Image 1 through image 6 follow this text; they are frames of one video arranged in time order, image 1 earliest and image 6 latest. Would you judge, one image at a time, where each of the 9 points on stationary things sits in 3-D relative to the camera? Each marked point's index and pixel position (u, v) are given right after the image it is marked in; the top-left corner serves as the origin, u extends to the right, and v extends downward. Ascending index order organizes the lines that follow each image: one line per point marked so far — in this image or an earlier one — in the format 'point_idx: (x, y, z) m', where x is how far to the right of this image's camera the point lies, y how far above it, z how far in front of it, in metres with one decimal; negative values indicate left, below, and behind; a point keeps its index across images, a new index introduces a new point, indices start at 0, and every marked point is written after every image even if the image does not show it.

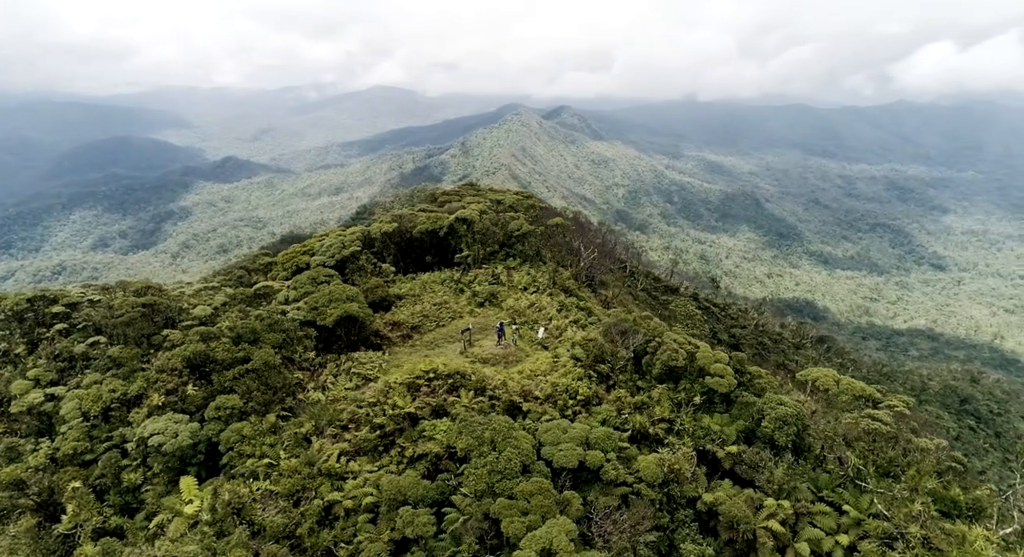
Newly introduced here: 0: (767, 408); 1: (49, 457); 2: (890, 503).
0: (+7.7, -3.9, +17.0) m
1: (-13.0, -5.0, +16.0) m
2: (+9.8, -5.9, +14.6) m
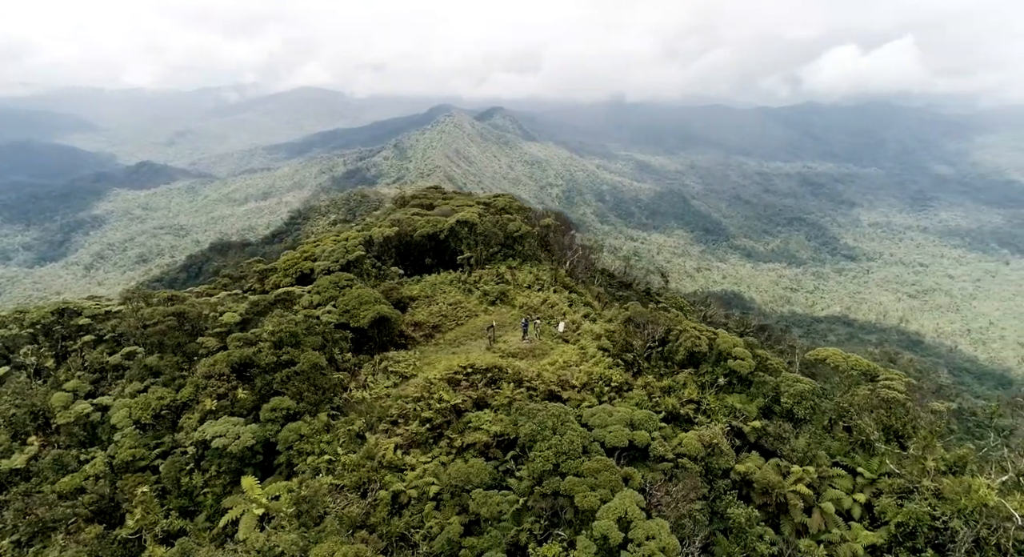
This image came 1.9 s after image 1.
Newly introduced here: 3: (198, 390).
0: (+9.0, -3.5, +18.8) m
1: (-11.6, -5.3, +16.1) m
2: (+11.3, -5.4, +16.5) m
3: (-9.9, -3.5, +17.8) m
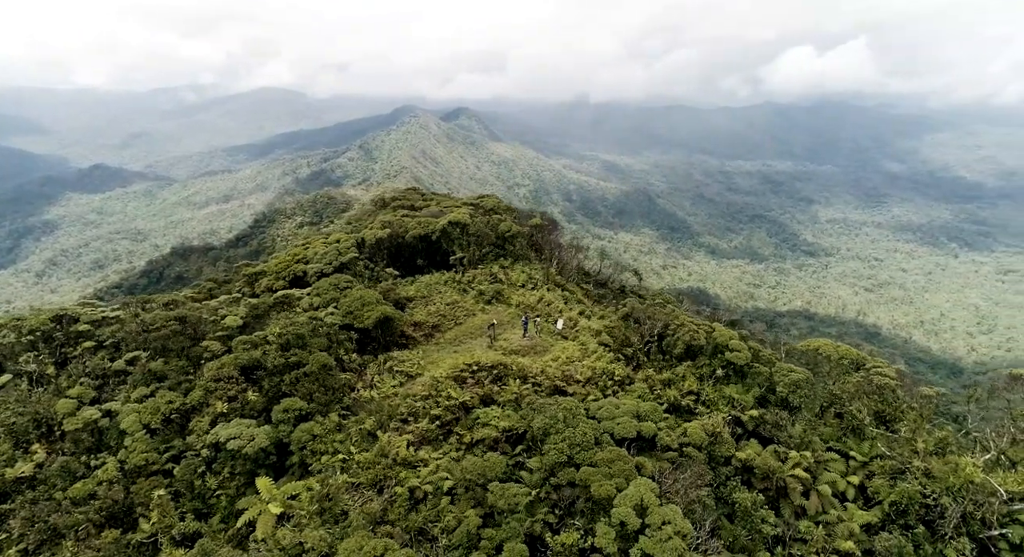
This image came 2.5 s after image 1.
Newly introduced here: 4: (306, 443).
0: (+9.2, -3.4, +19.6) m
1: (-11.2, -5.4, +16.1) m
2: (+11.6, -5.2, +17.4) m
3: (-9.6, -3.6, +17.8) m
4: (-6.0, -4.8, +16.5) m
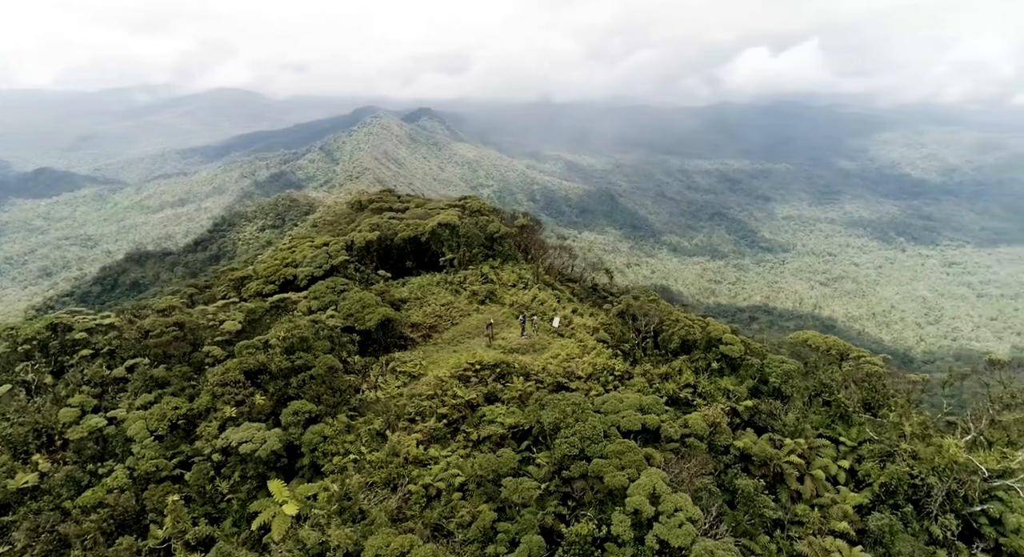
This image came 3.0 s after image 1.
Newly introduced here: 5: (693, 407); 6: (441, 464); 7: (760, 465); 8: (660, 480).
0: (+9.3, -3.2, +20.4) m
1: (-10.9, -5.6, +16.0) m
2: (+11.9, -5.0, +18.4) m
3: (-9.4, -3.8, +17.8) m
4: (-5.8, -4.9, +16.7) m
5: (+6.1, -4.3, +19.0) m
6: (-2.1, -5.5, +16.6) m
7: (+7.6, -5.7, +17.2) m
8: (+3.8, -5.1, +14.5) m
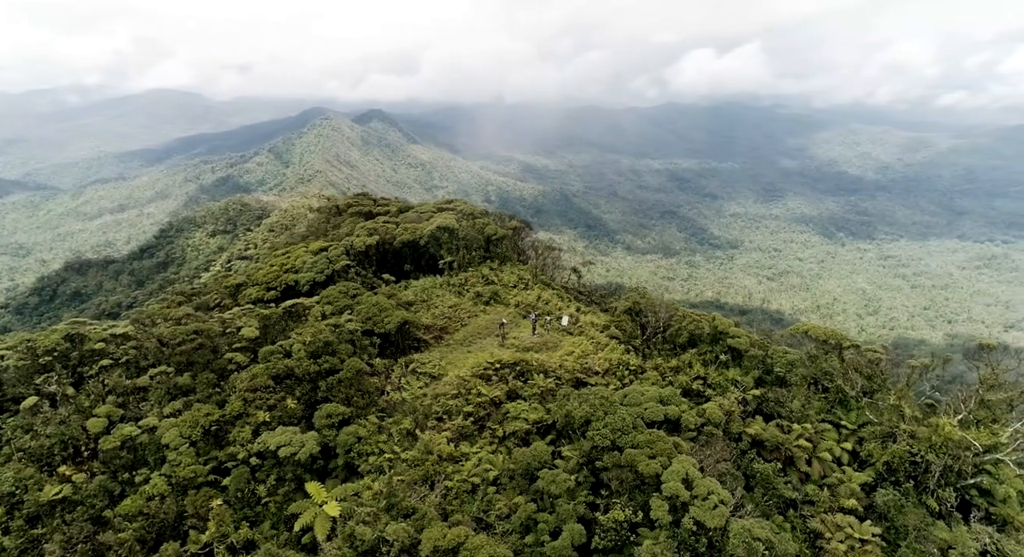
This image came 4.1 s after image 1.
0: (+10.0, -3.0, +21.6) m
1: (-9.9, -5.8, +16.1) m
2: (+12.7, -4.8, +19.7) m
3: (-8.6, -4.0, +18.0) m
4: (-4.8, -5.1, +17.1) m
5: (+6.9, -4.2, +20.1) m
6: (-1.1, -5.5, +17.2) m
7: (+8.5, -5.5, +18.3) m
8: (+4.8, -5.1, +15.4) m
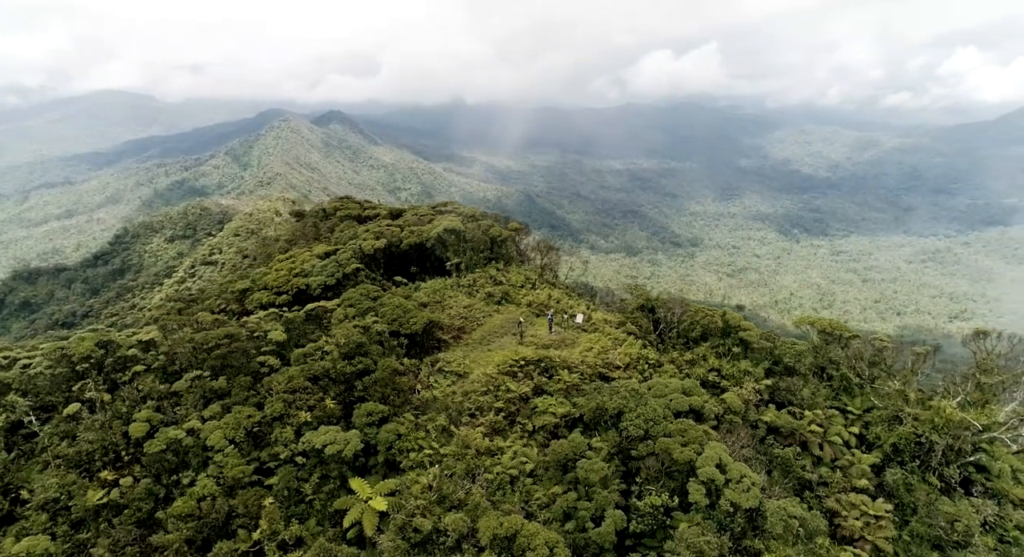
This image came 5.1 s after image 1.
0: (+10.8, -2.9, +22.8) m
1: (-8.8, -6.0, +16.5) m
2: (+13.7, -4.6, +21.0) m
3: (-7.5, -4.1, +18.4) m
4: (-3.7, -5.1, +17.7) m
5: (+7.8, -4.1, +21.1) m
6: (0.0, -5.5, +18.0) m
7: (+9.5, -5.4, +19.5) m
8: (+6.0, -5.0, +16.4) m
